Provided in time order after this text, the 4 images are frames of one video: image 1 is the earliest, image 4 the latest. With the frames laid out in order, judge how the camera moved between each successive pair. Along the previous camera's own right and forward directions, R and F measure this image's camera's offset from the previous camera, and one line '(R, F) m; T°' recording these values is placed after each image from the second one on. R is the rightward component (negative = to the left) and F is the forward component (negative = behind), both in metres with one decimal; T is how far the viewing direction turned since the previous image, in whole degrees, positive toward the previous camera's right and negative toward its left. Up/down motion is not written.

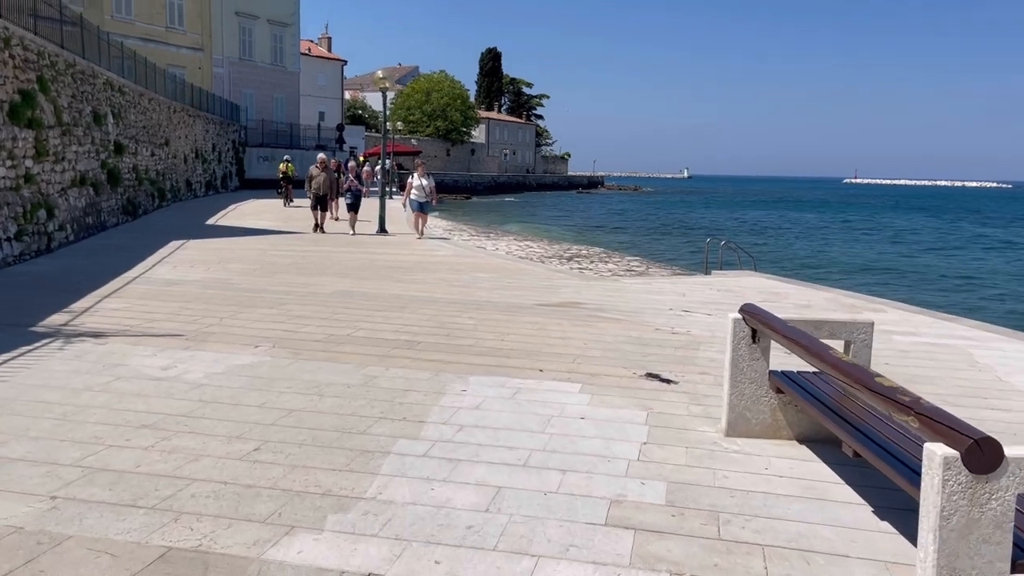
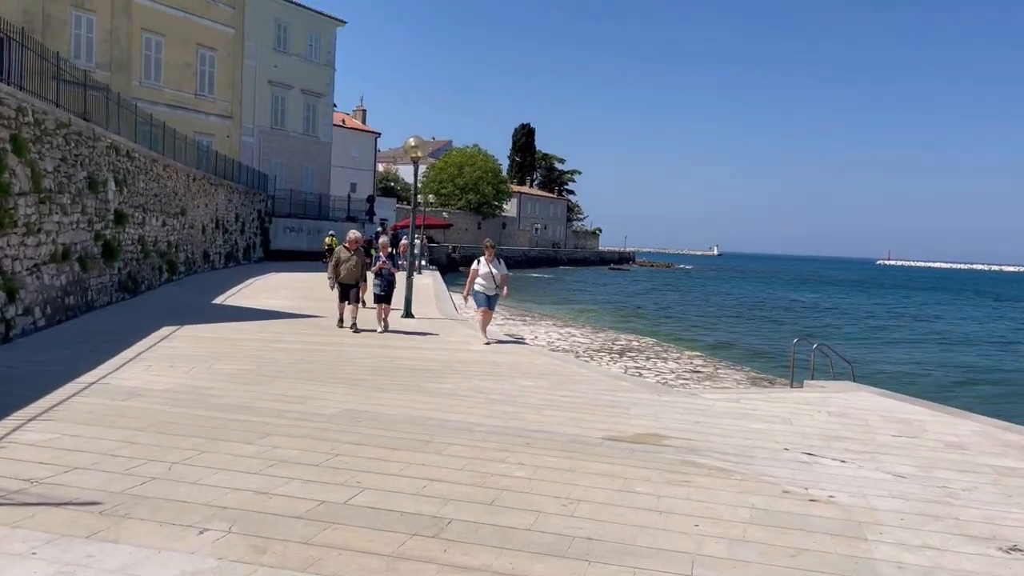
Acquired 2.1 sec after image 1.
(-0.3, +2.2) m; -2°
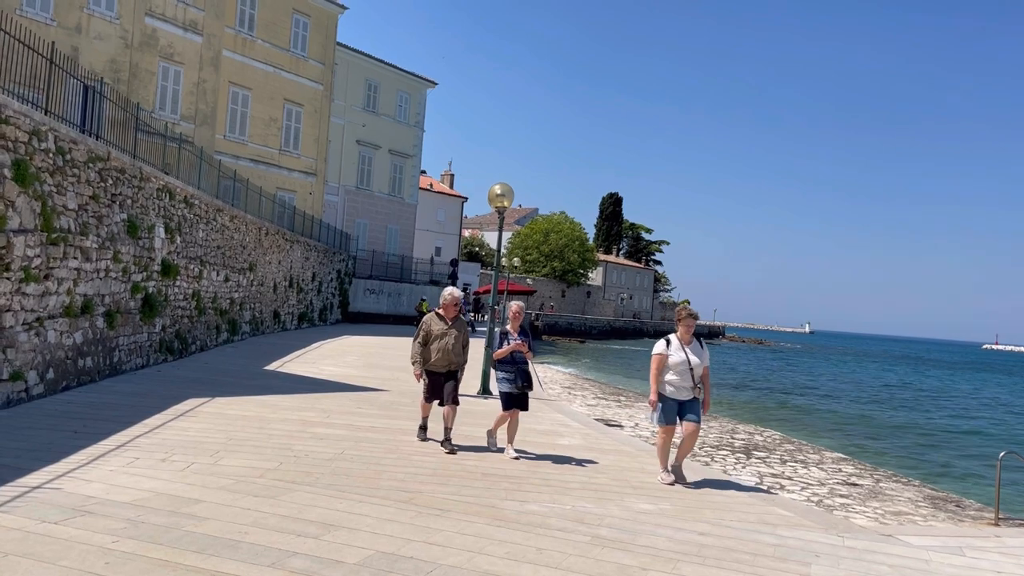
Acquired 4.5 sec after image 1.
(-0.3, +2.5) m; -6°
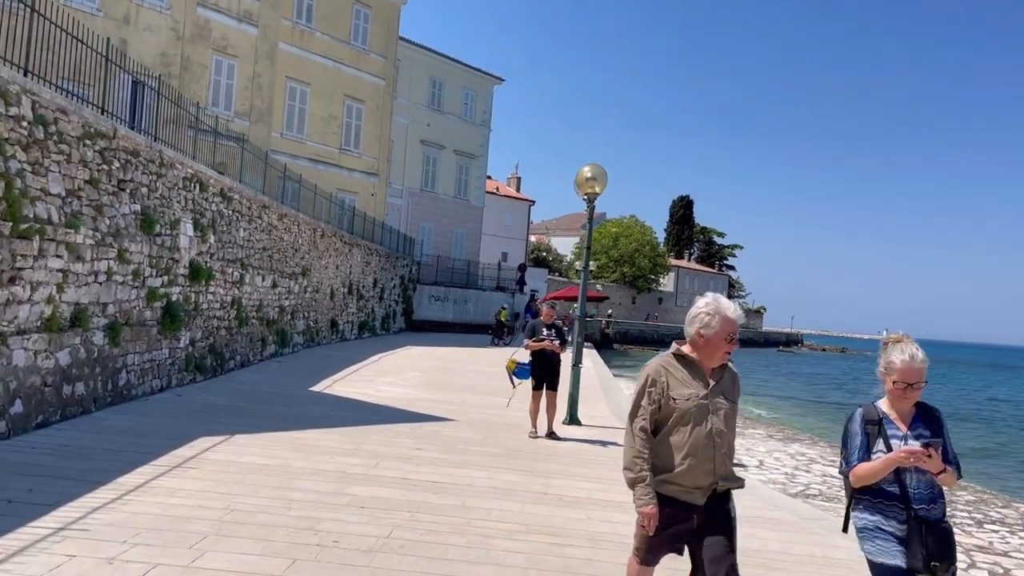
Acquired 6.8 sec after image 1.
(-0.4, +2.5) m; -4°
